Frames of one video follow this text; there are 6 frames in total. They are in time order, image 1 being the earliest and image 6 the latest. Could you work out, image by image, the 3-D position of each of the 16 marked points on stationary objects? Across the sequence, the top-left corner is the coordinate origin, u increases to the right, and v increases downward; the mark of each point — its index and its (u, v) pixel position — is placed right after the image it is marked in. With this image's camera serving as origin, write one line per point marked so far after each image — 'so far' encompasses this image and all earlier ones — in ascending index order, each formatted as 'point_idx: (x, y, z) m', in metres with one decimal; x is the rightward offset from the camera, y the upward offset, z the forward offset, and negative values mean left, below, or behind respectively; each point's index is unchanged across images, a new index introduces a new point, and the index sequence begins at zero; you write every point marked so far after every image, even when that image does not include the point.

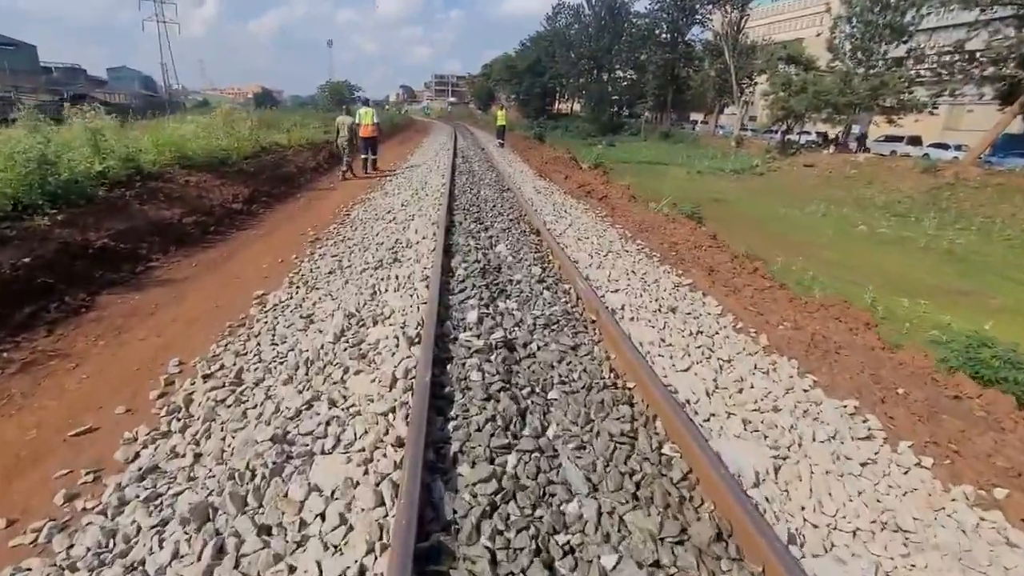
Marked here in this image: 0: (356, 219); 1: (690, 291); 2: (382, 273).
0: (-3.1, +1.4, +9.9) m
1: (+2.6, -0.1, +7.1) m
2: (-1.6, +0.2, +6.1) m
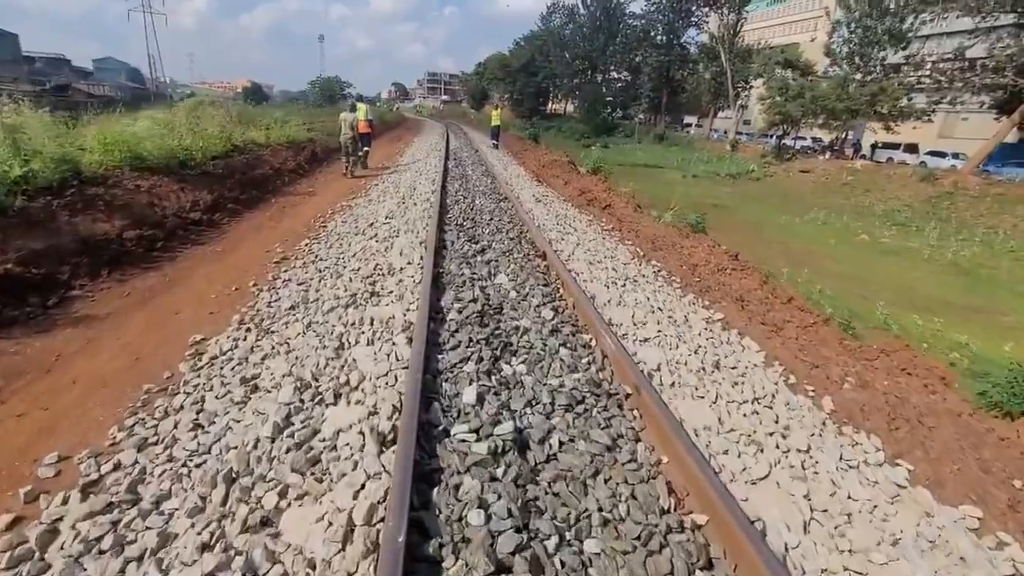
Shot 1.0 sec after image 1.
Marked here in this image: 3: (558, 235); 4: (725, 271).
0: (-3.1, +1.0, +8.7) m
1: (+2.7, -0.5, +6.0) m
2: (-1.5, -0.3, +4.8) m
3: (+0.9, +1.0, +9.1) m
4: (+3.8, +0.3, +8.7) m
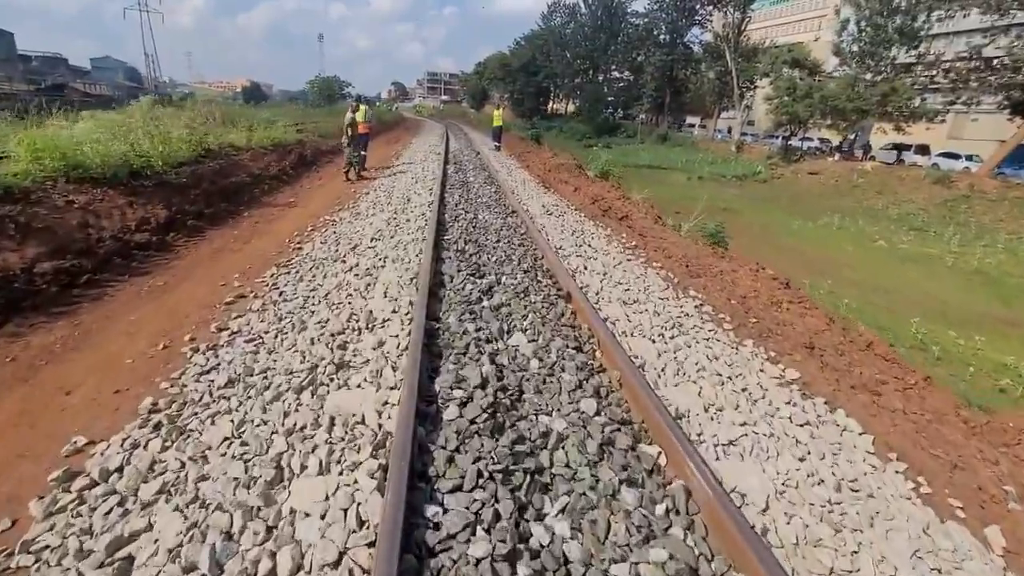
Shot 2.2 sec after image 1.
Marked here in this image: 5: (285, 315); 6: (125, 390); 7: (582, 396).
0: (-3.0, +0.4, +7.2) m
1: (+2.8, -1.1, +4.5) m
2: (-1.4, -0.8, +3.3) m
3: (+1.0, +0.5, +7.7) m
4: (+3.9, -0.2, +7.2) m
5: (-2.4, -0.3, +5.1) m
6: (-3.1, -0.8, +3.9) m
7: (+0.5, -0.8, +3.5) m
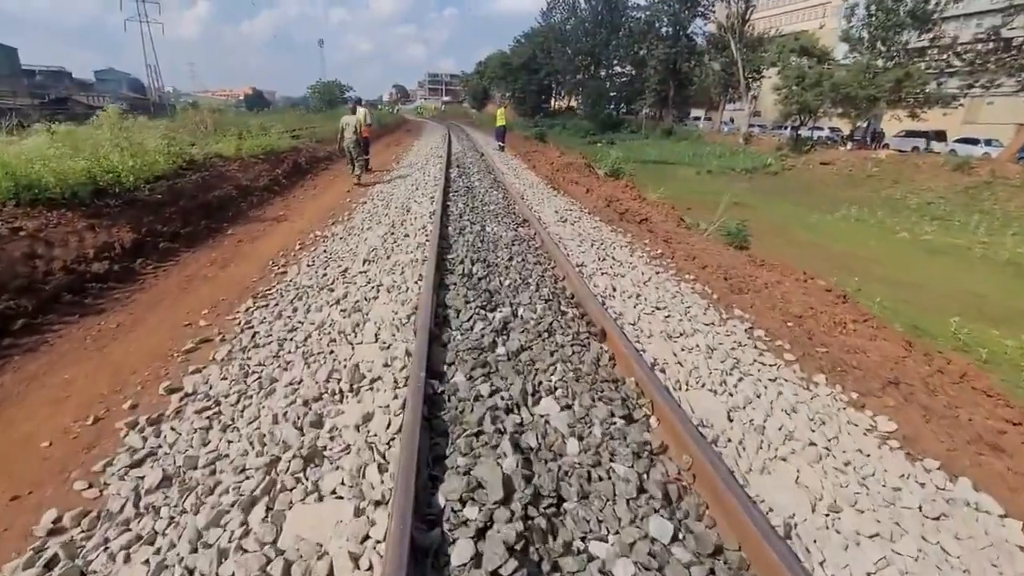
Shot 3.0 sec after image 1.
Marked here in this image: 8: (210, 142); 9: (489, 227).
0: (-2.8, 0.0, +6.2) m
1: (+3.0, -1.3, +3.4) m
2: (-1.2, -1.2, +2.3) m
3: (+1.2, +0.2, +6.6) m
4: (+4.1, -0.5, +6.1) m
5: (-2.2, -0.7, +4.2) m
6: (-2.9, -1.2, +2.9) m
7: (+0.7, -1.1, +2.5) m
8: (-8.6, +4.2, +14.0) m
9: (-0.4, +1.0, +8.2) m
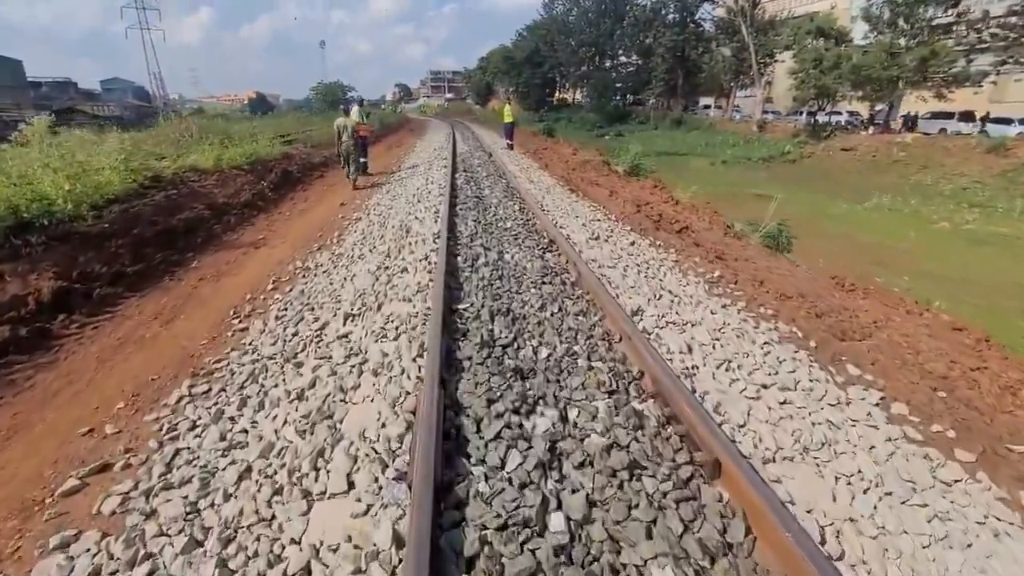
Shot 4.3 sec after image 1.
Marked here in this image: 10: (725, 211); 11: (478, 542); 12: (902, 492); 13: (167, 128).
0: (-2.4, -0.6, +4.6) m
1: (+3.3, -1.9, +1.7) m
2: (-0.9, -1.8, +0.7) m
3: (+1.5, -0.4, +4.9) m
4: (+4.5, -0.9, +4.3) m
5: (-1.9, -1.3, +2.5) m
6: (-2.6, -1.9, +1.3) m
7: (+1.0, -1.7, +0.8) m
8: (-8.2, +3.4, +12.4) m
9: (0.0, +0.5, +6.5) m
10: (+6.4, +2.4, +15.0) m
11: (-0.1, -1.1, +2.2) m
12: (+2.3, -1.2, +2.9) m
13: (-10.9, +5.0, +15.4) m
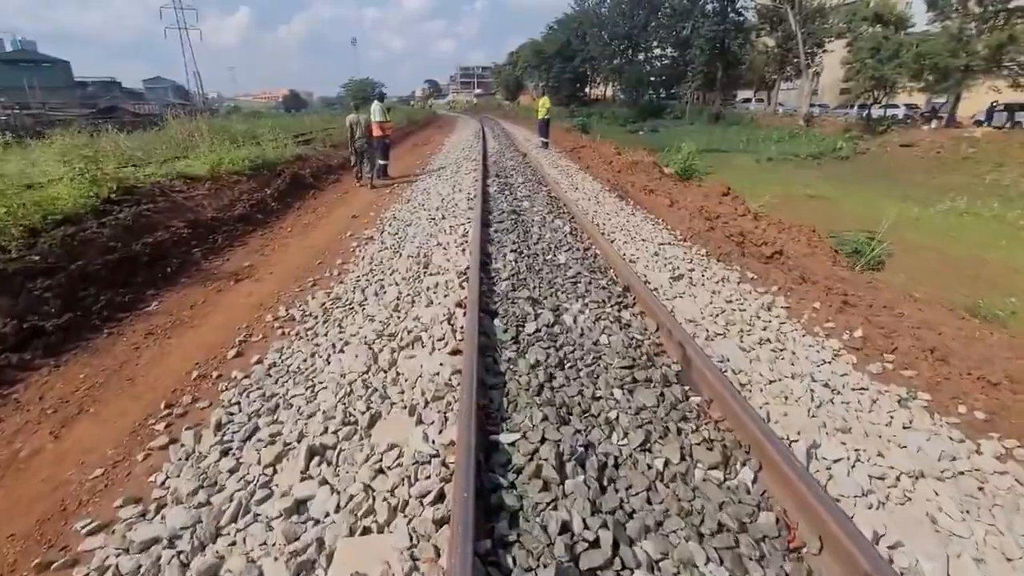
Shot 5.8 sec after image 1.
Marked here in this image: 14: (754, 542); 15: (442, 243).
0: (-2.0, -1.3, +2.7) m
1: (+3.6, -2.6, -0.5) m
2: (-0.7, -2.5, -1.3) m
3: (+2.0, -1.1, +2.8) m
4: (+4.9, -1.7, +2.1) m
5: (-1.6, -2.0, +0.6) m
6: (-2.3, -2.6, -0.5) m
7: (+1.2, -2.4, -1.3) m
8: (-7.3, +2.9, +10.8) m
9: (+0.5, -0.2, +4.5) m
10: (+7.4, +1.7, +12.5) m
11: (+0.2, -1.8, +0.2) m
12: (+2.6, -1.9, +0.7) m
13: (-9.7, +4.6, +13.9) m
14: (+1.1, -1.1, +2.2) m
15: (-1.0, +0.7, +7.0) m
